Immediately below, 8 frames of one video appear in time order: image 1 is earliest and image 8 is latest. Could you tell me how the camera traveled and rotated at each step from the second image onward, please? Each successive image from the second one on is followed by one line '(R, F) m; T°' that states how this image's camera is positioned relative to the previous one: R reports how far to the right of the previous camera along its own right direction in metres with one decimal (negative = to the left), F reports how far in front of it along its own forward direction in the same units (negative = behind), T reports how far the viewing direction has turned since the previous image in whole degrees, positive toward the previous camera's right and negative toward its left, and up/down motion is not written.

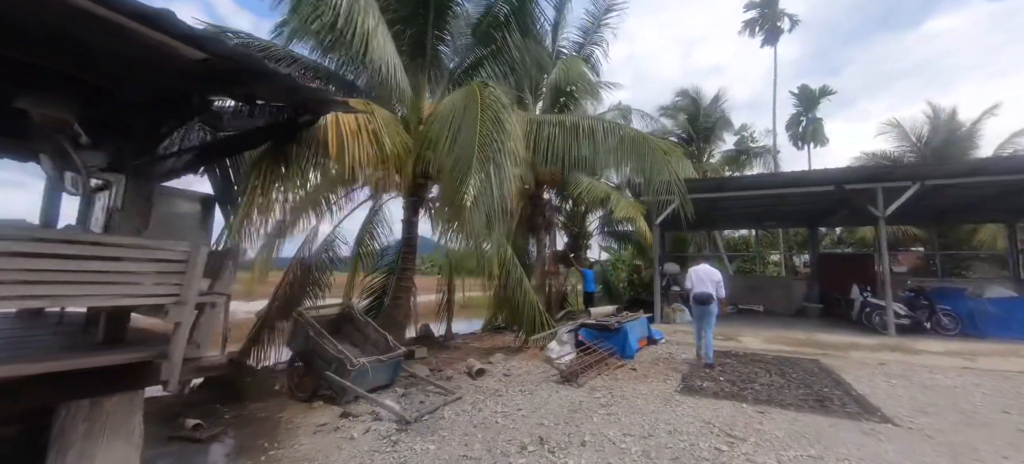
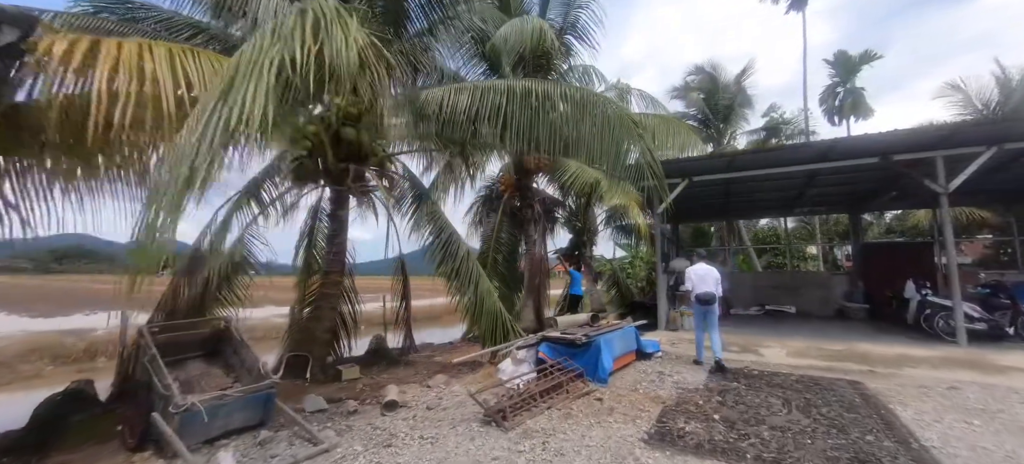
(+1.1, +1.4) m; -4°
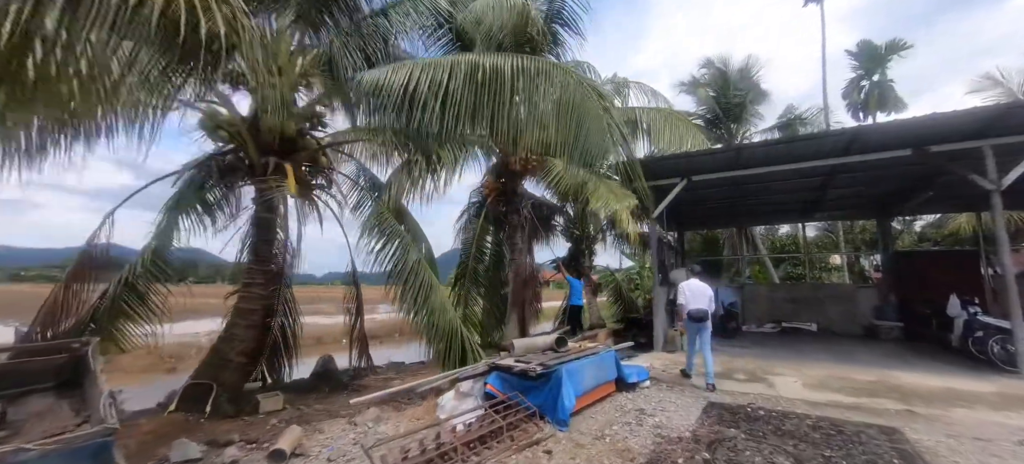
(+0.8, +0.9) m; -2°
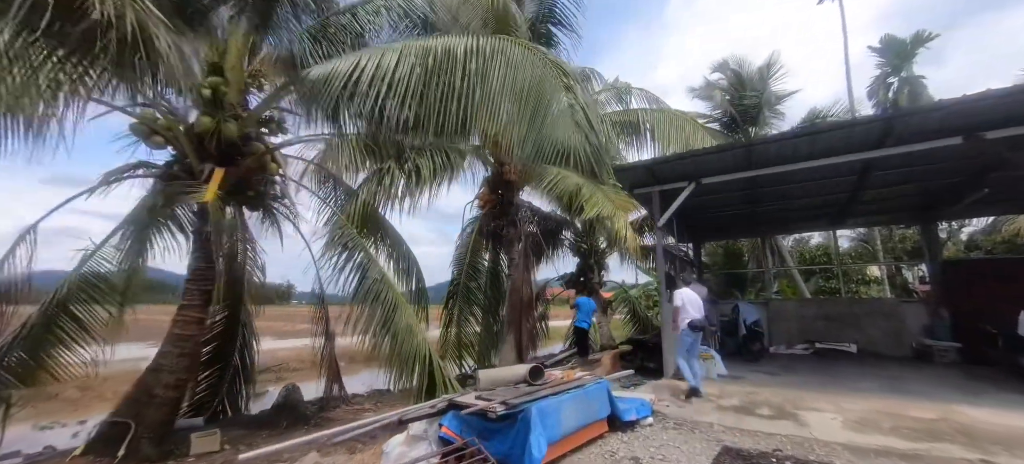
(+0.5, +0.7) m; -3°
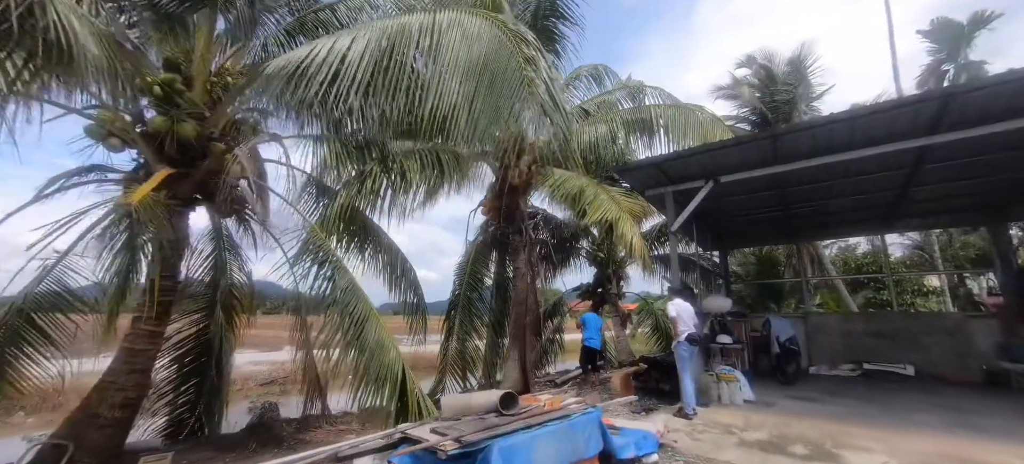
(+0.5, +0.5) m; -4°
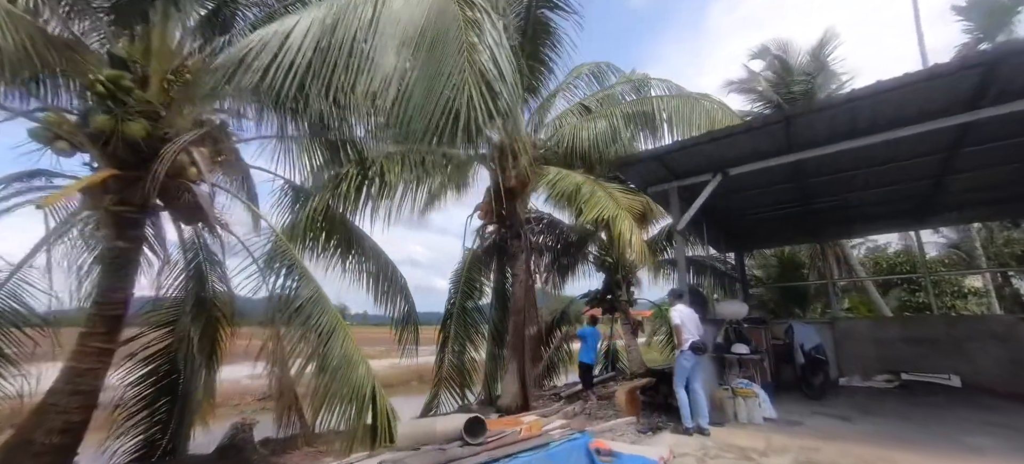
(+0.4, +0.5) m; -2°
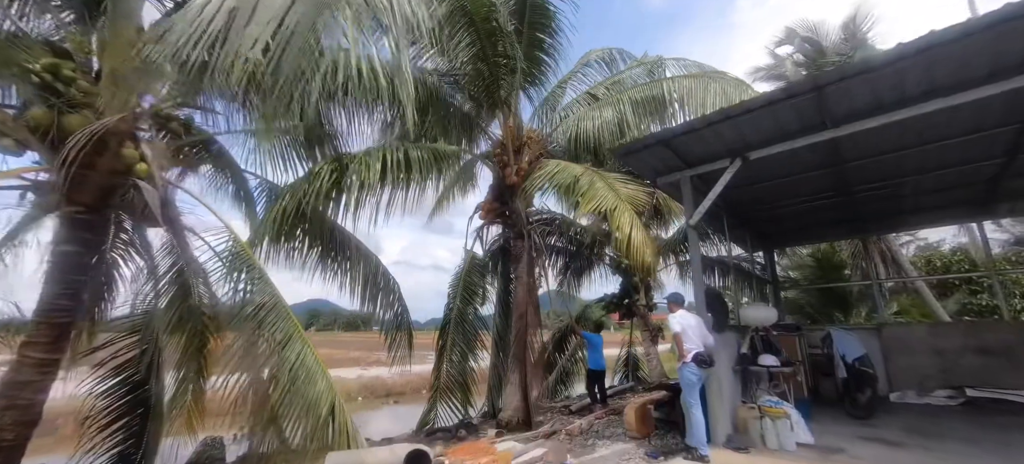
(+0.4, +0.5) m; -4°
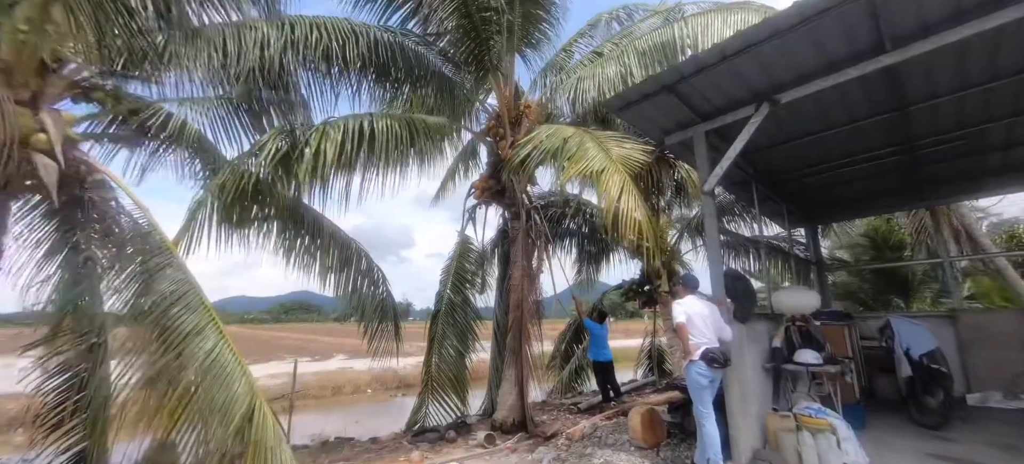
(+0.6, +0.8) m; -5°
